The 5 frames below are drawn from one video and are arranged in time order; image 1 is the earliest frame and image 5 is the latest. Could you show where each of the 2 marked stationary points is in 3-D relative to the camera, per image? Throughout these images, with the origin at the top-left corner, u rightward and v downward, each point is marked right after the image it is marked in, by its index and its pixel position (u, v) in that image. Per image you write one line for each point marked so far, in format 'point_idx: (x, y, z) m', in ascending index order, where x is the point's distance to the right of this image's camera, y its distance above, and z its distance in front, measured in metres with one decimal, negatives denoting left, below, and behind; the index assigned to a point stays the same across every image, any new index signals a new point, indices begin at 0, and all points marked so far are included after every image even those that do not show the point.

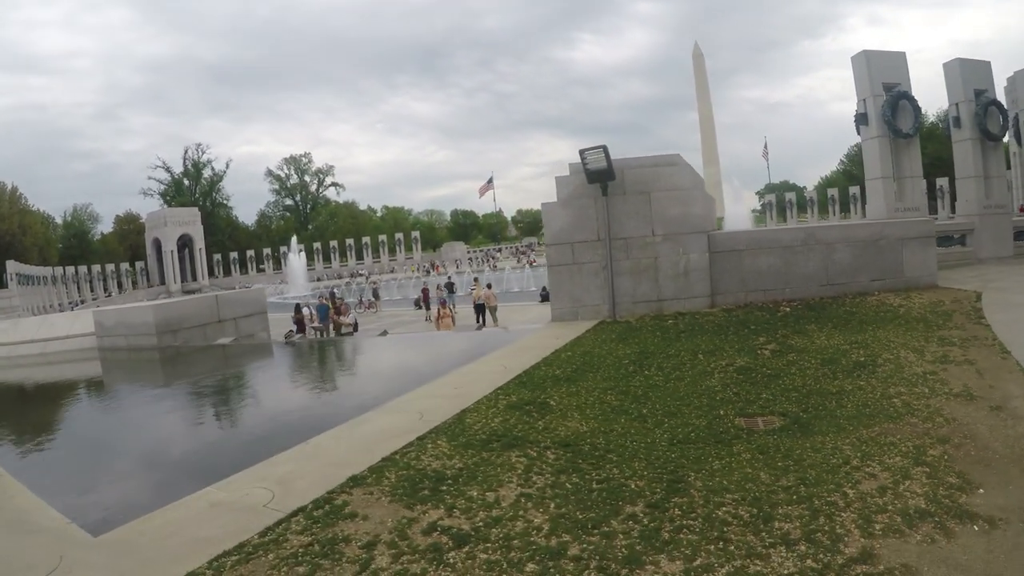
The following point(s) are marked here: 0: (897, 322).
0: (+4.1, -0.4, +6.3) m
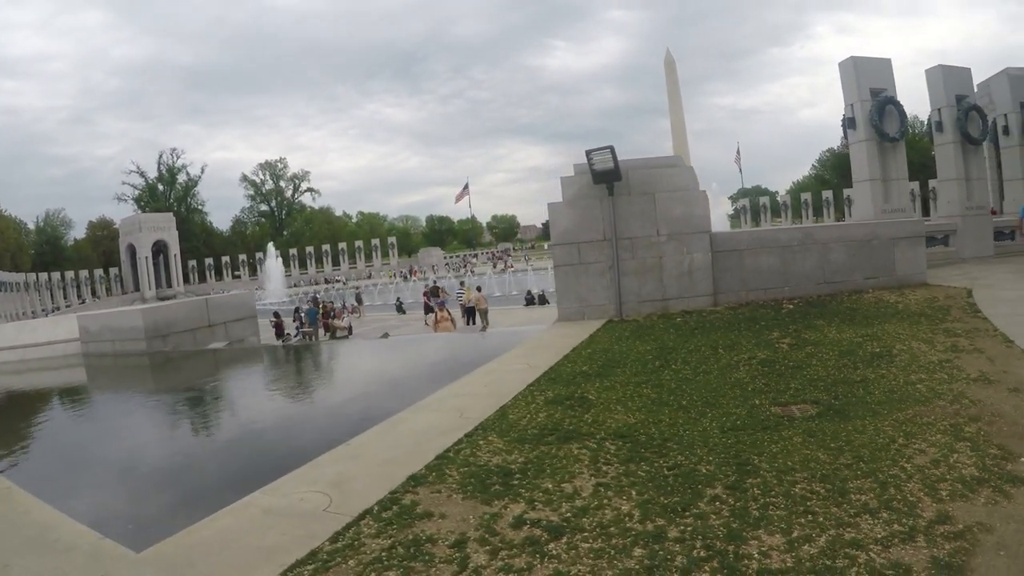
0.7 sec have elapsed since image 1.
0: (+4.4, -0.4, +6.7) m
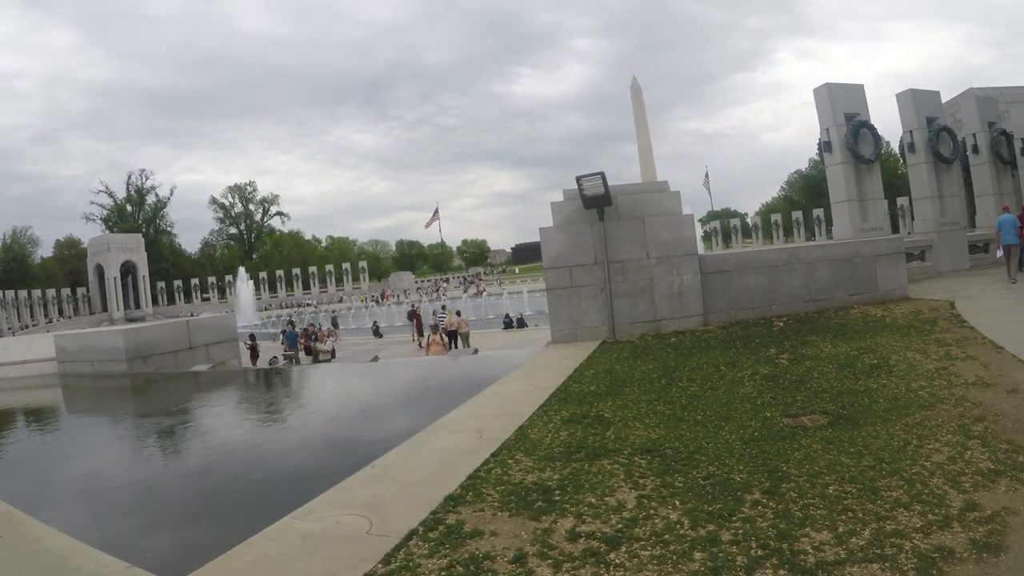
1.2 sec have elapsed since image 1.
0: (+4.5, -0.5, +7.1) m
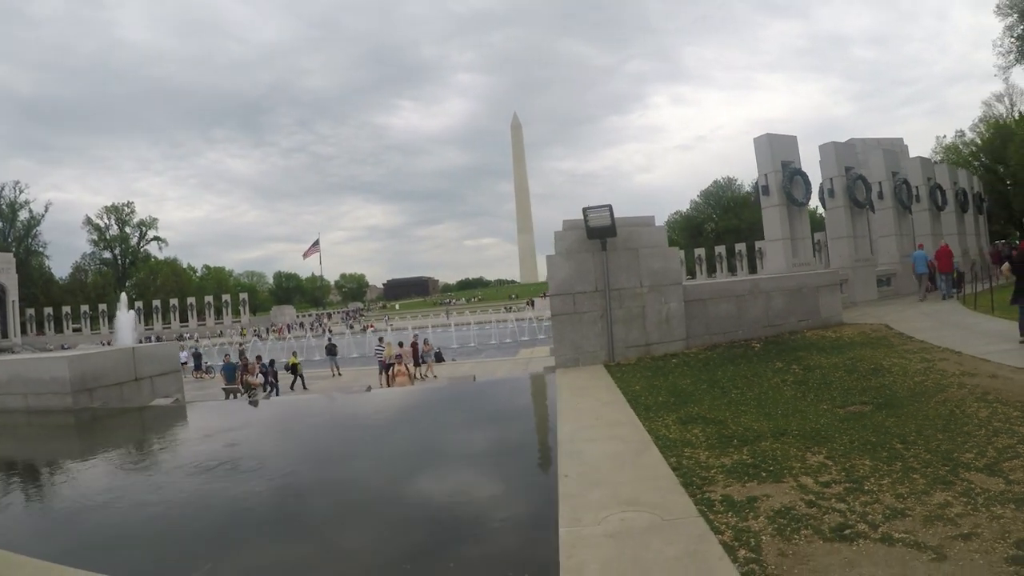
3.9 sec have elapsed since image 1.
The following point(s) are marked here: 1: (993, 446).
0: (+5.6, -0.9, +9.7) m
1: (+3.8, -1.3, +4.8) m
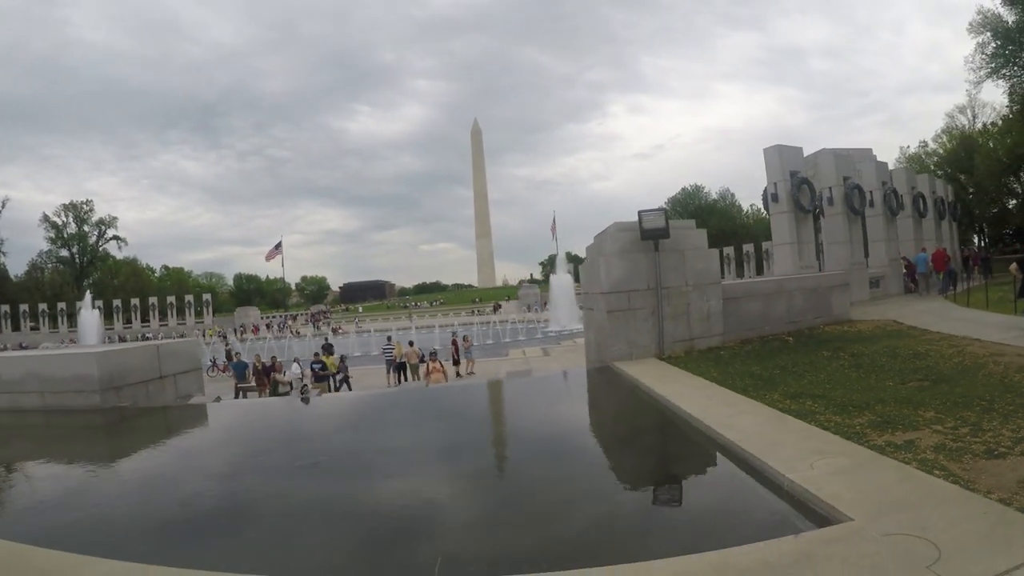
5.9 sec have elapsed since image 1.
0: (+7.3, -0.9, +11.7) m
1: (+6.0, -1.2, +6.8) m
